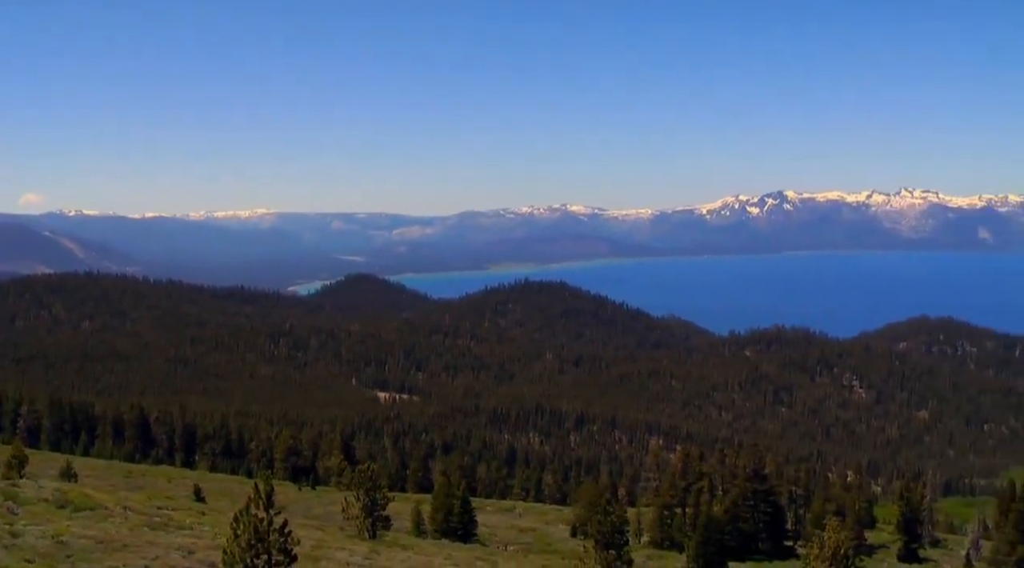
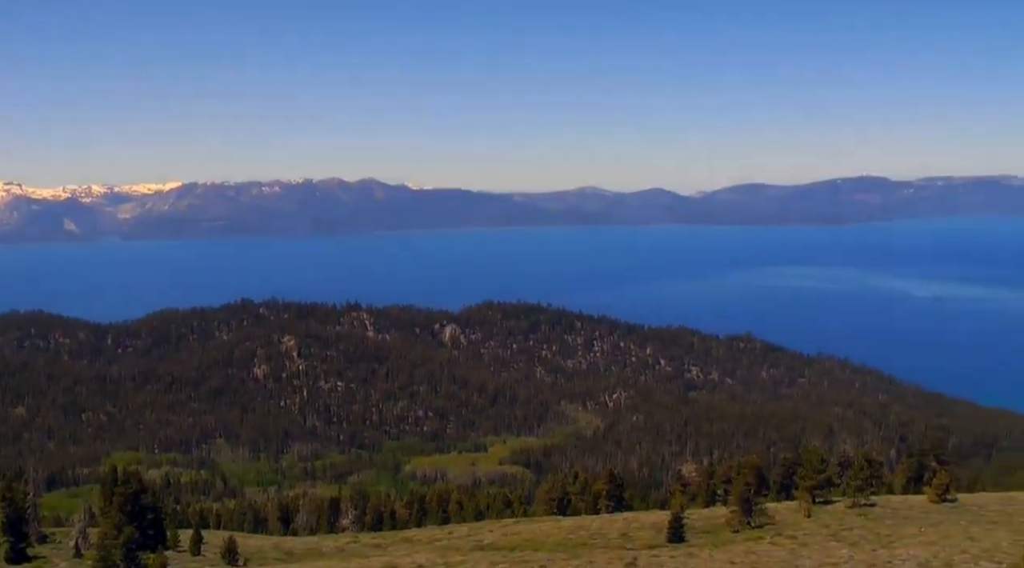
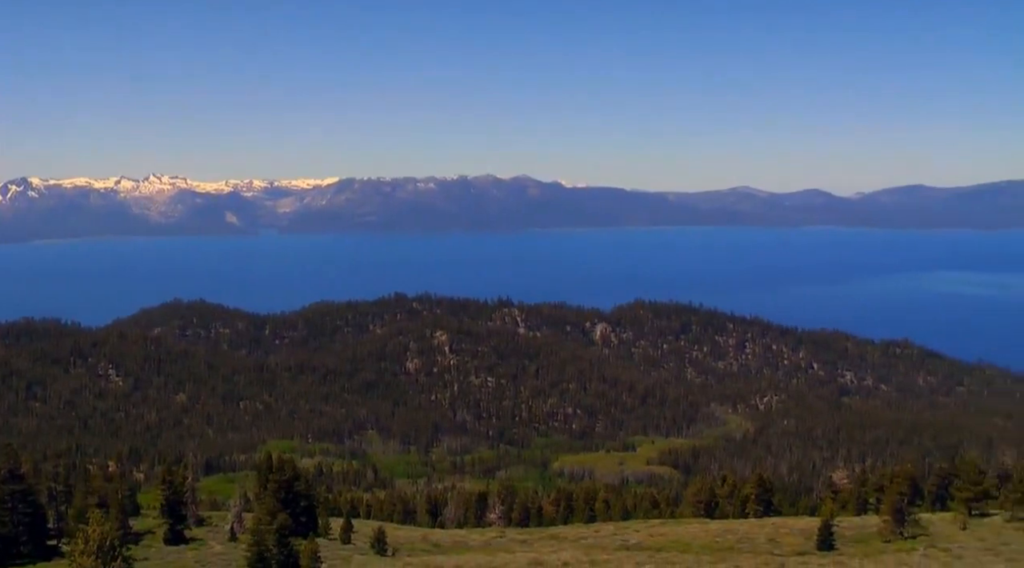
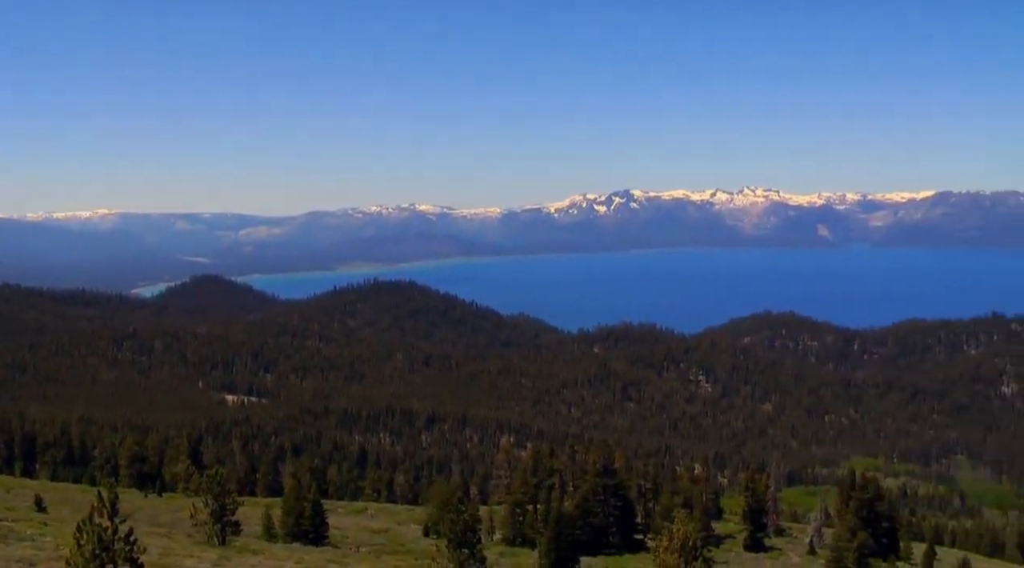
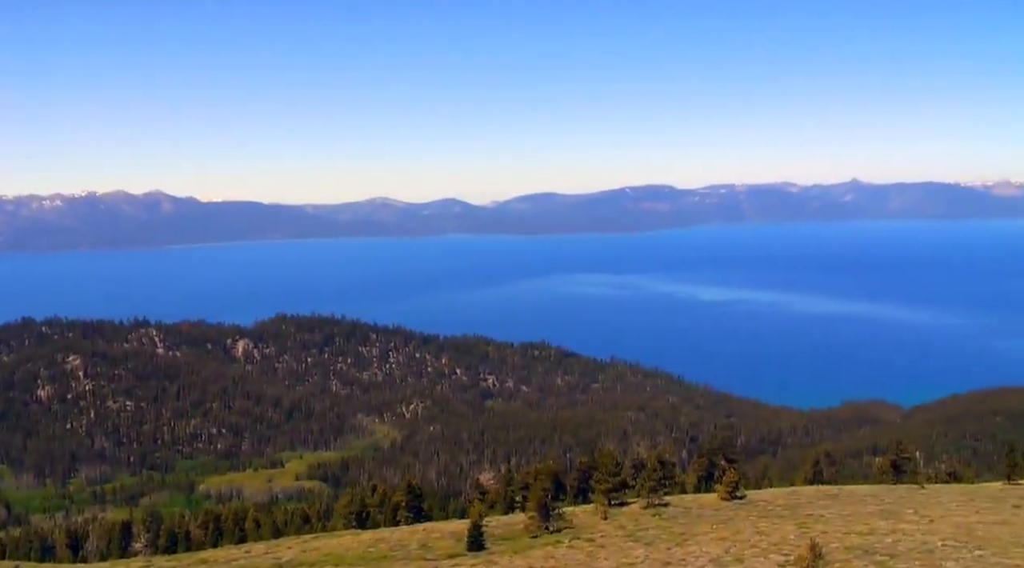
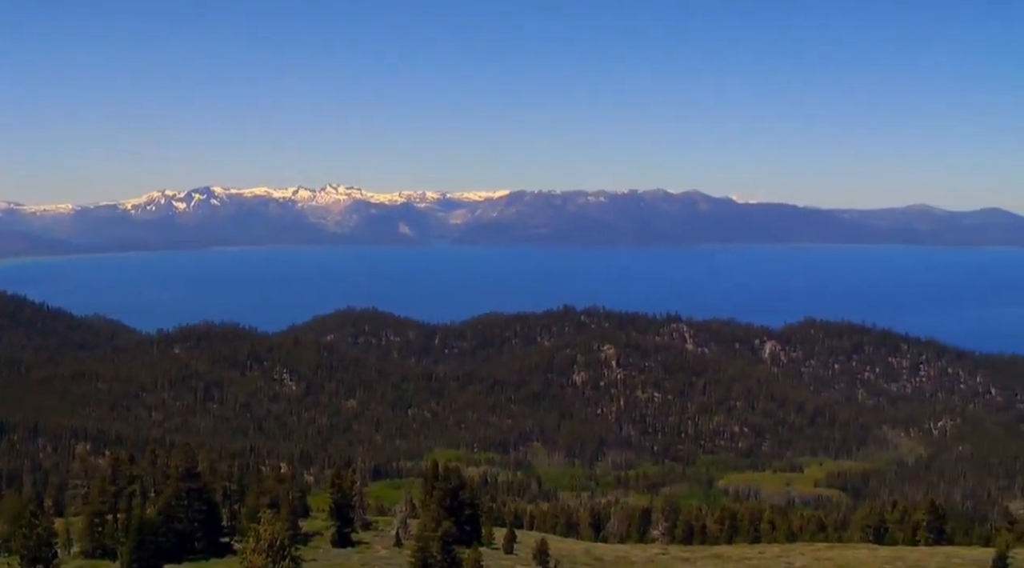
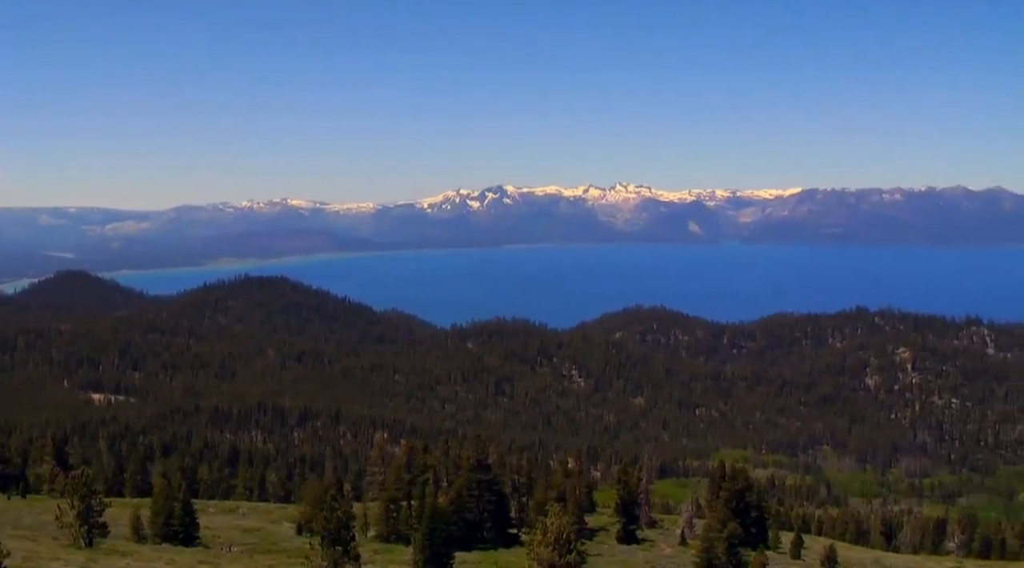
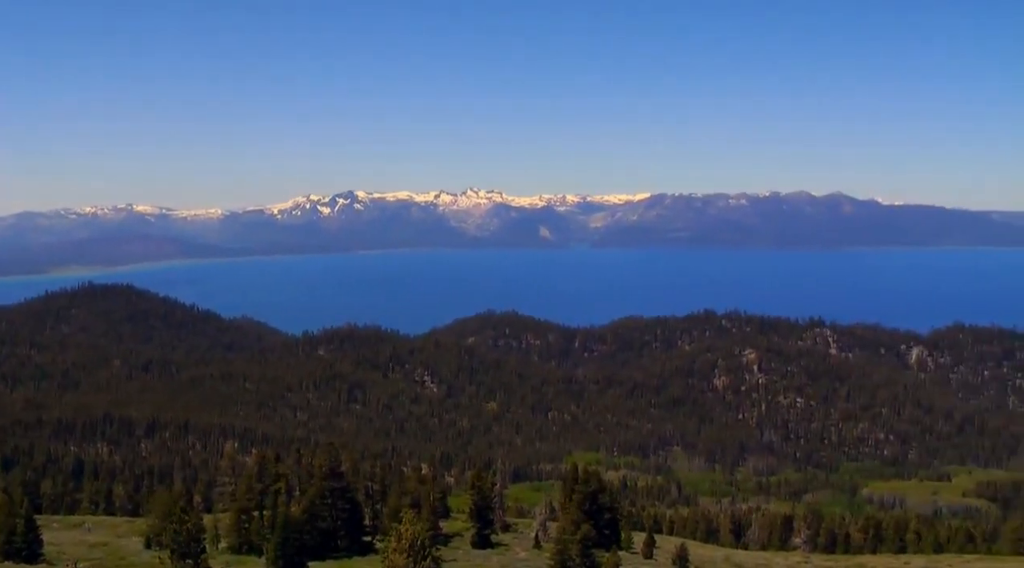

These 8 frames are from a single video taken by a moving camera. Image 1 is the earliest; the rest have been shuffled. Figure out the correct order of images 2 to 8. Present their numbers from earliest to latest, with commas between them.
4, 7, 8, 6, 3, 2, 5
